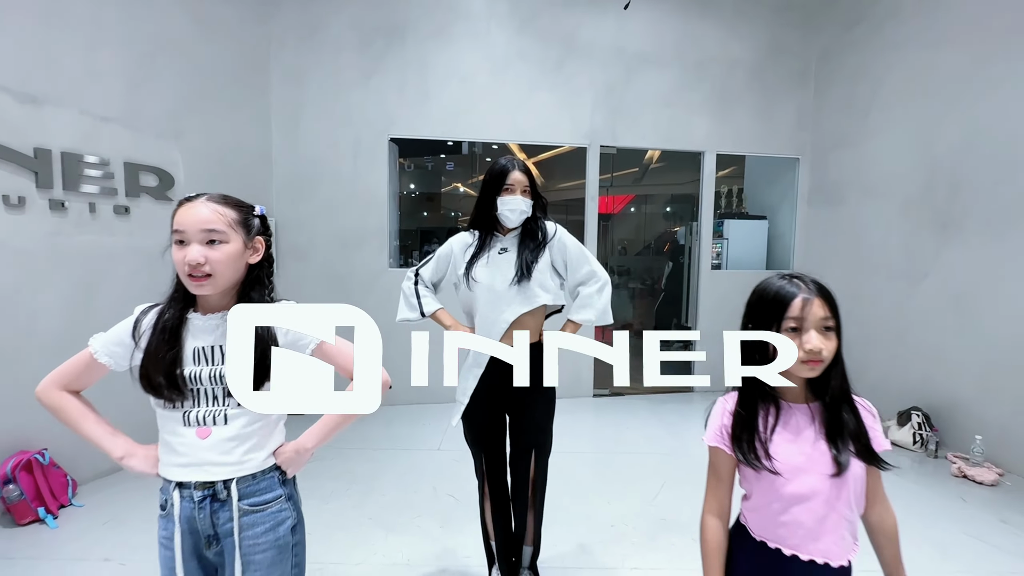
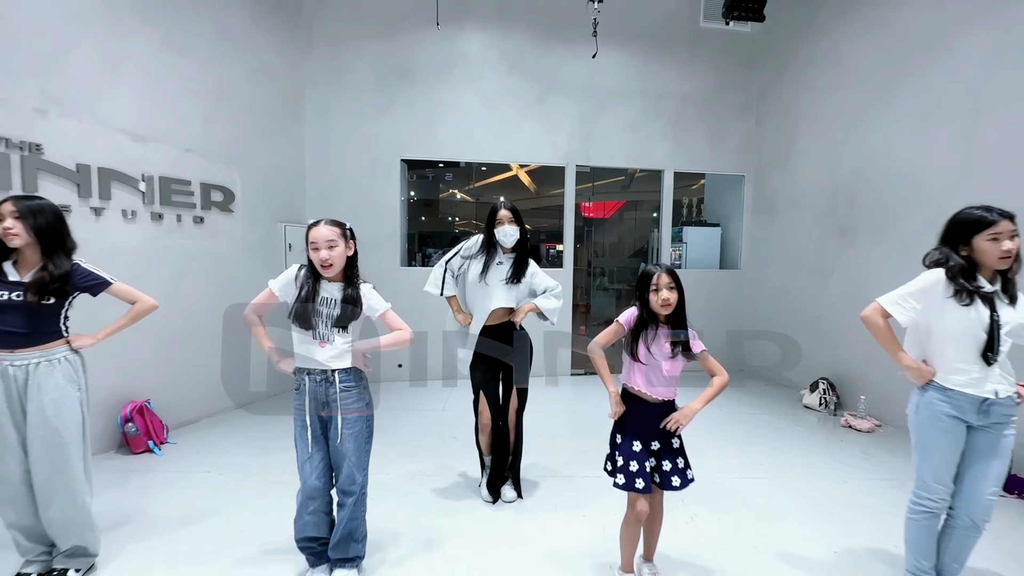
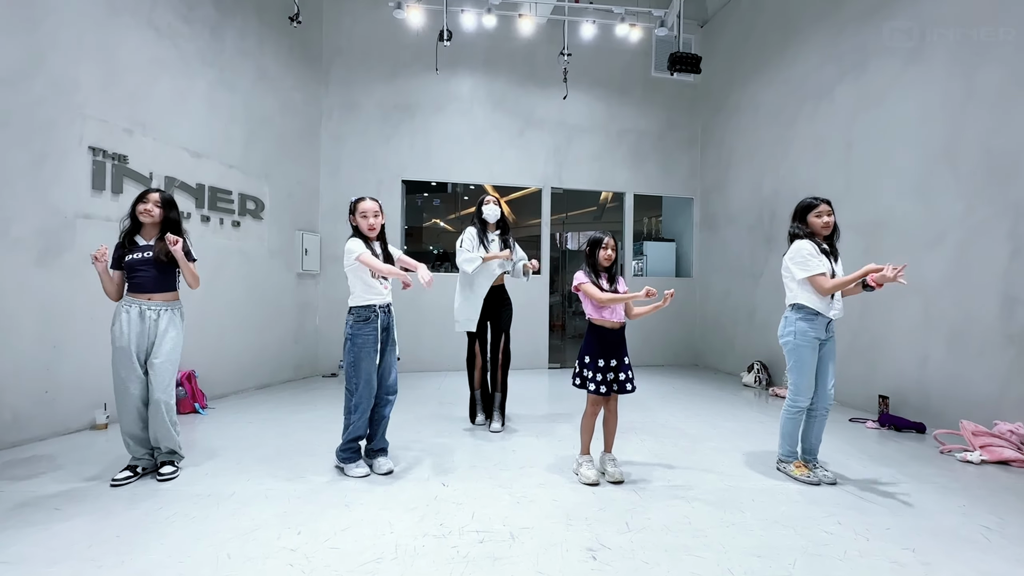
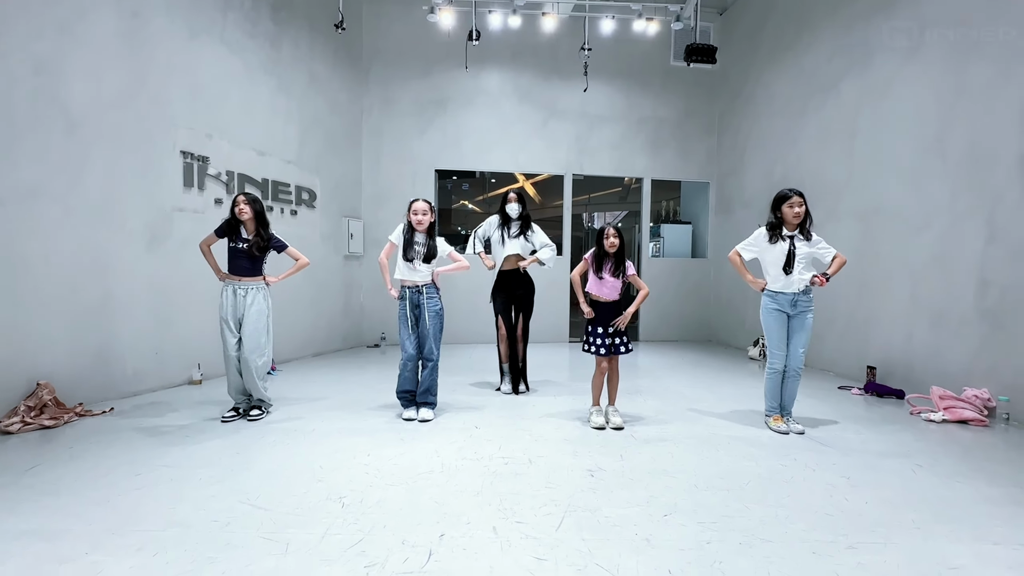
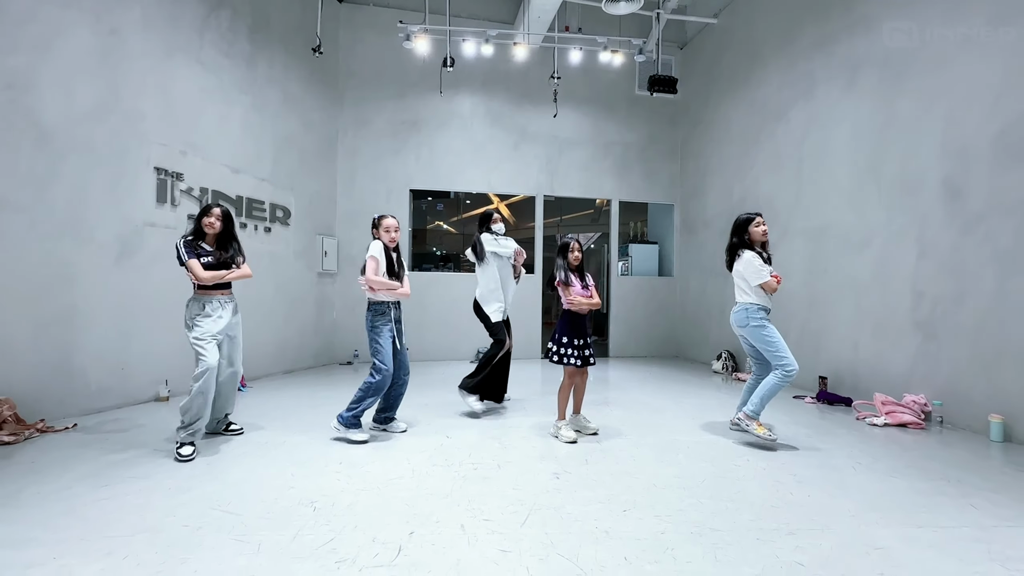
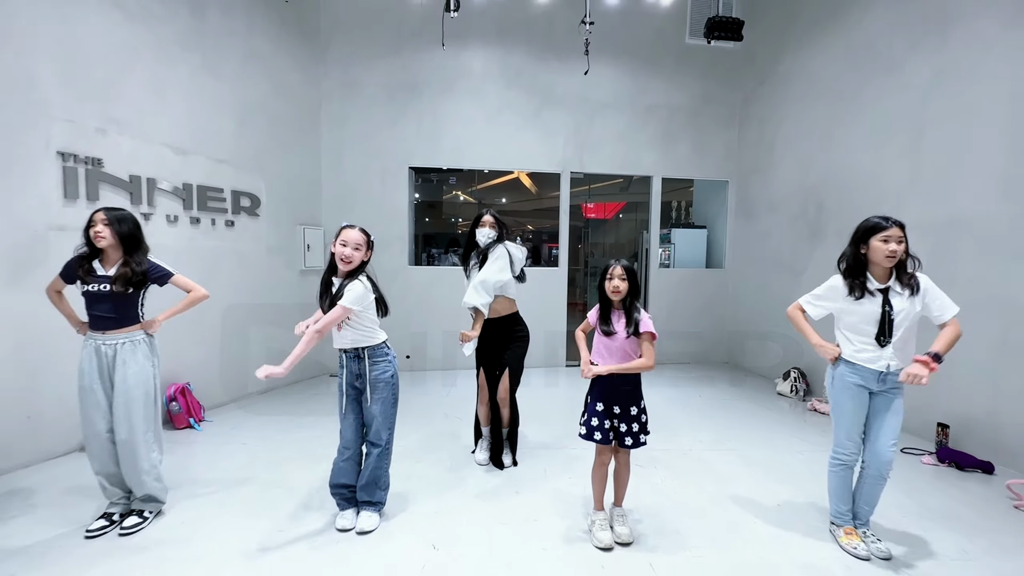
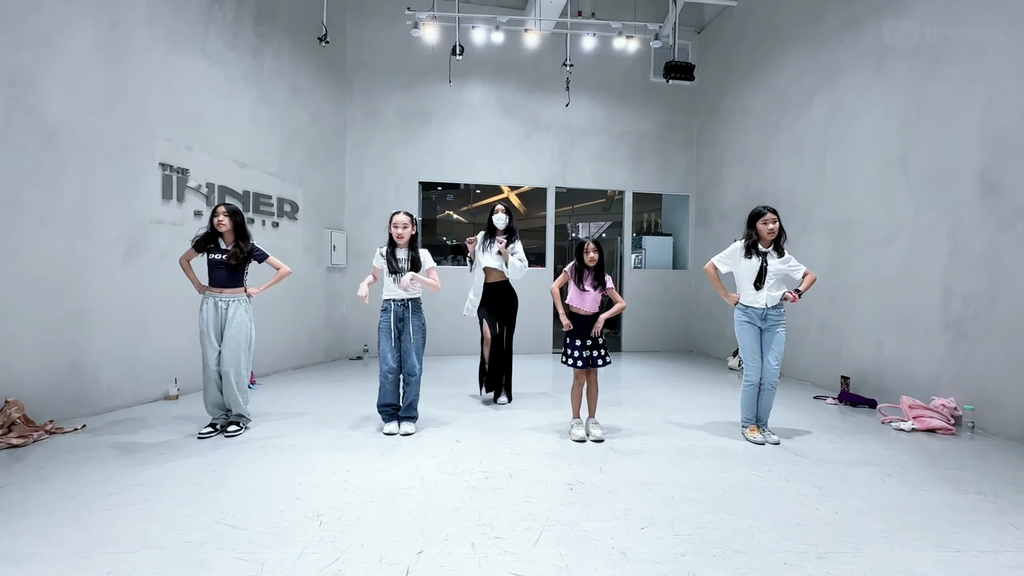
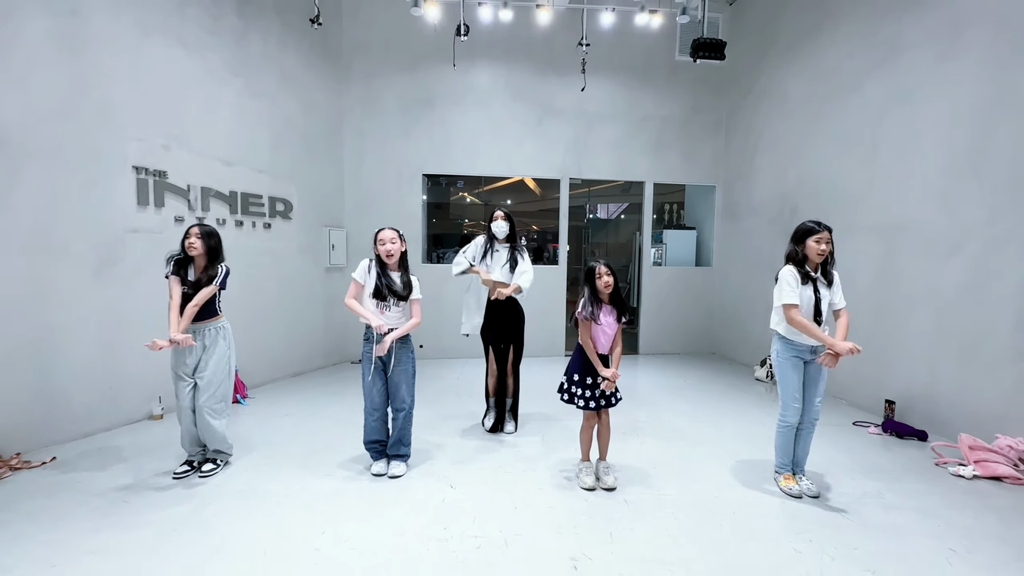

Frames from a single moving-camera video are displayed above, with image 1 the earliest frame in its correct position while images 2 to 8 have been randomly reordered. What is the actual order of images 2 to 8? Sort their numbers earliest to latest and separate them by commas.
2, 6, 8, 4, 7, 3, 5
